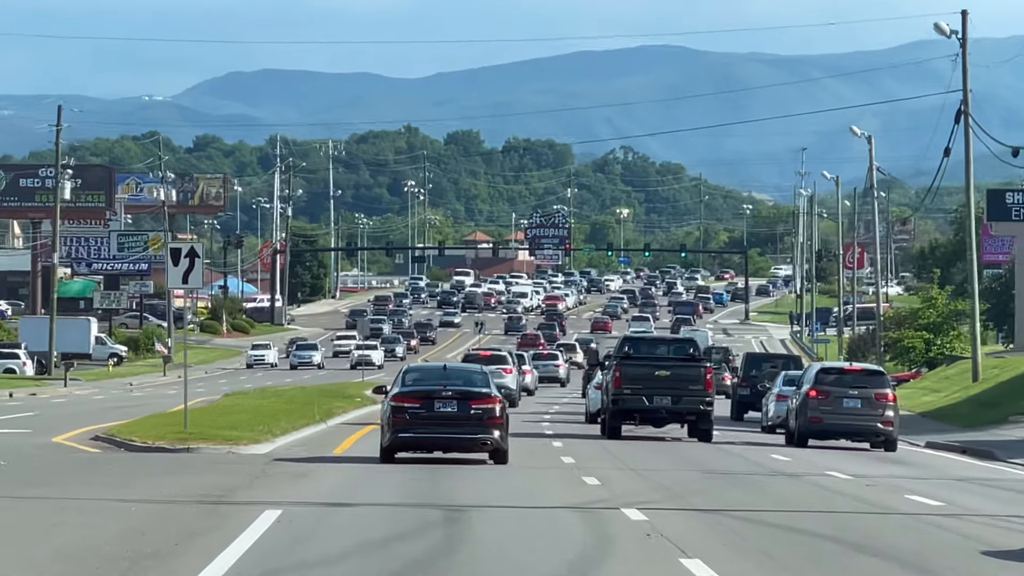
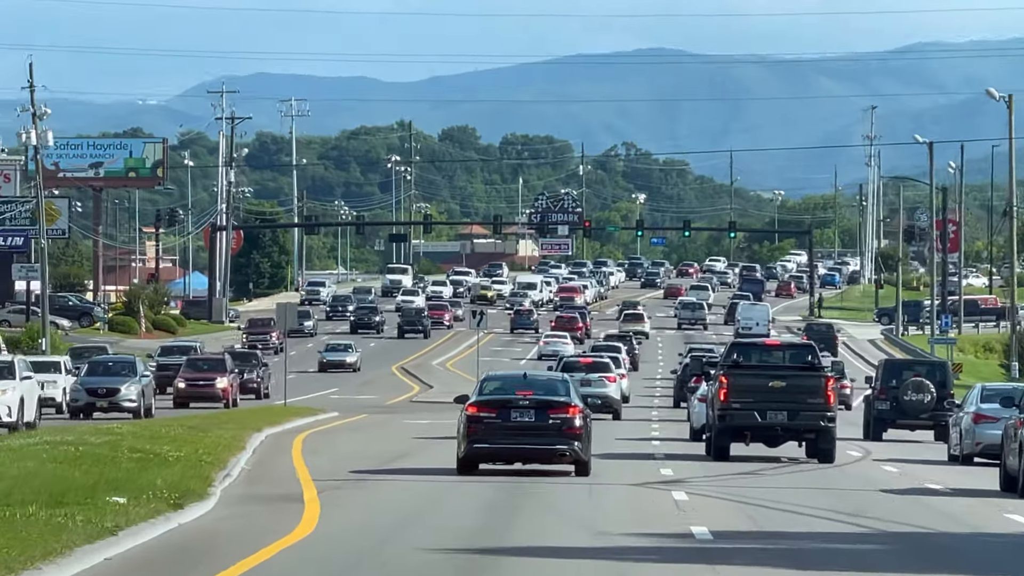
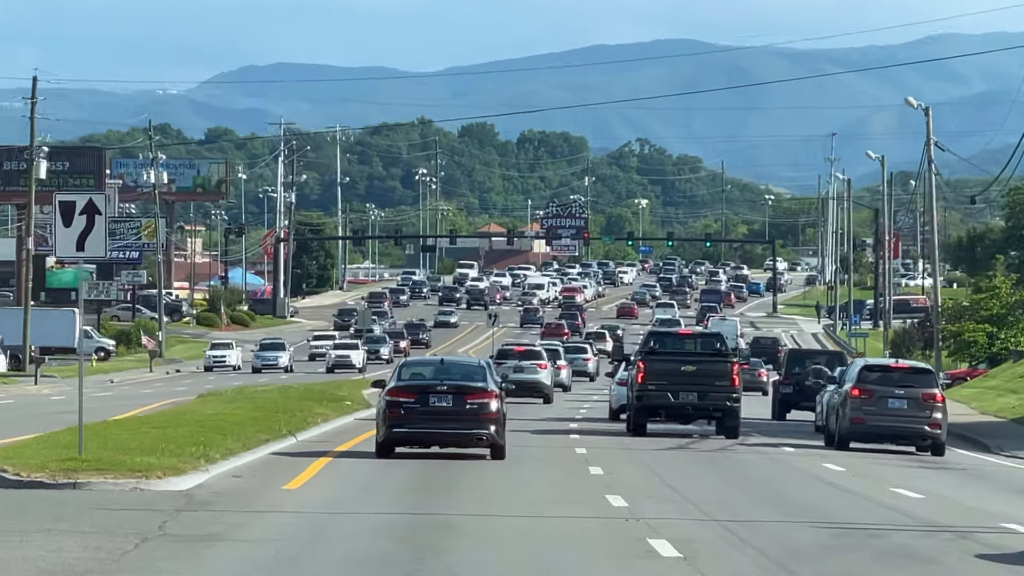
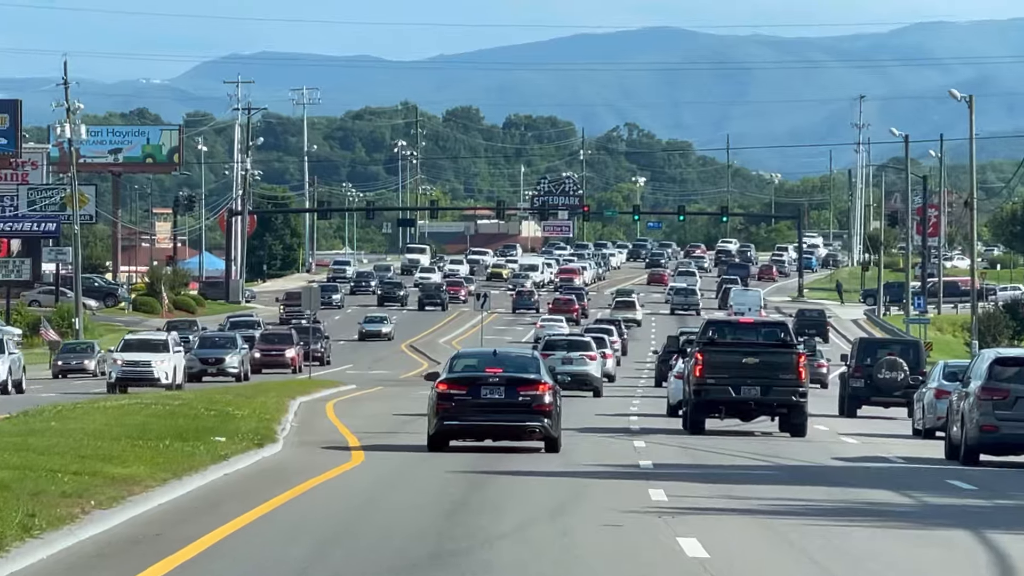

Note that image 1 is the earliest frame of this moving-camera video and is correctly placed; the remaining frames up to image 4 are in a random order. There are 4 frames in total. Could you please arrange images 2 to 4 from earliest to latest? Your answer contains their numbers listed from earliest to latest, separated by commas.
3, 4, 2
